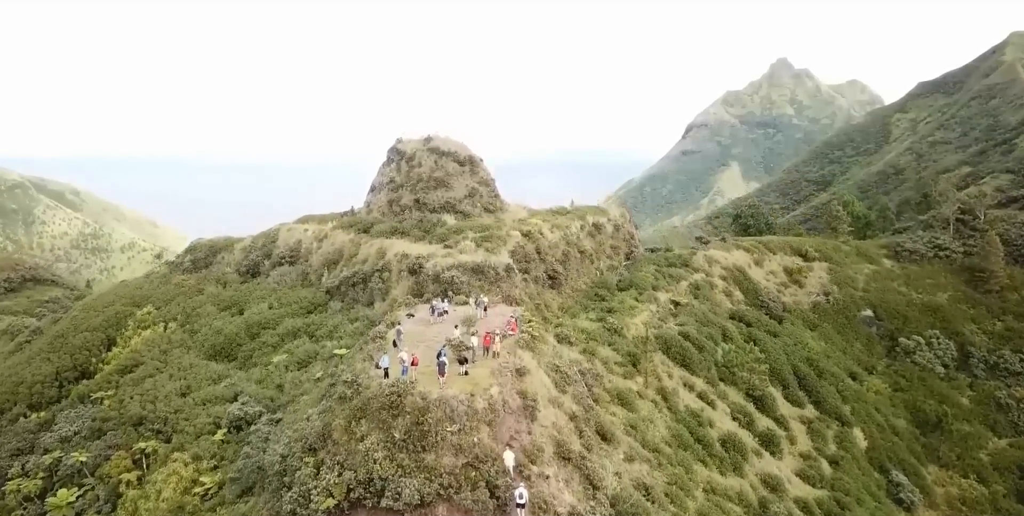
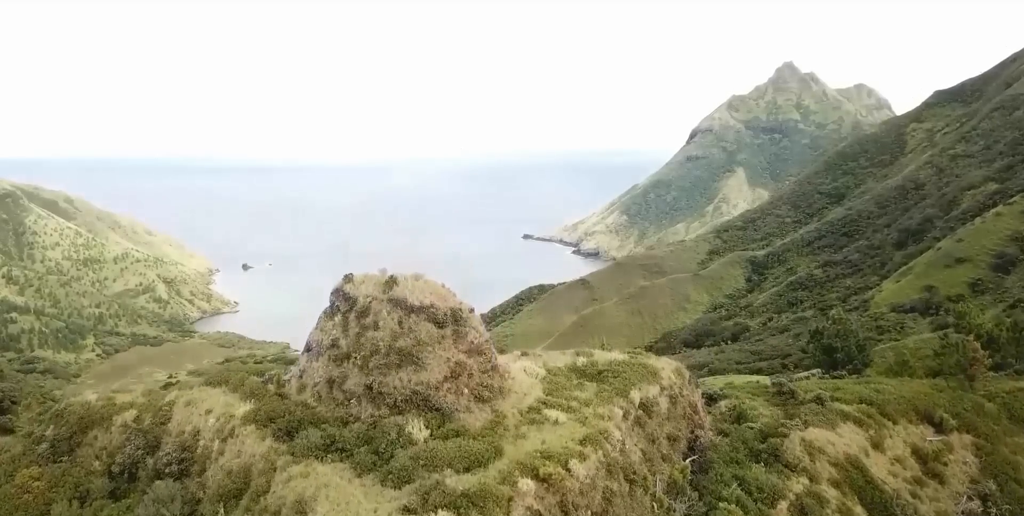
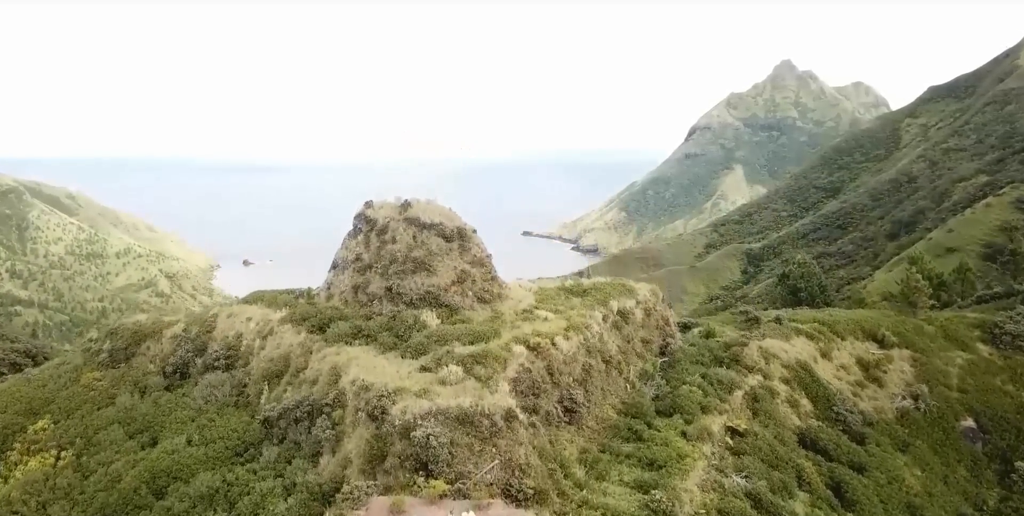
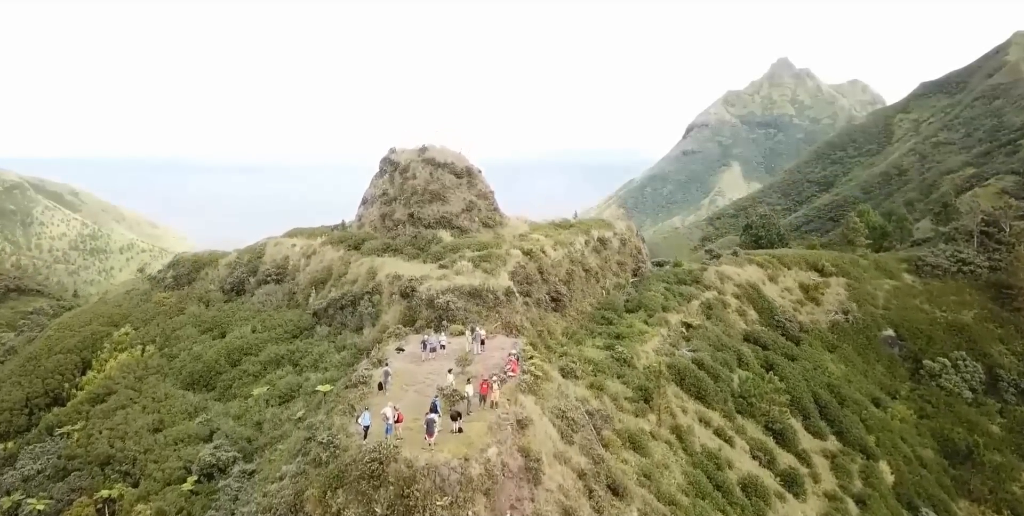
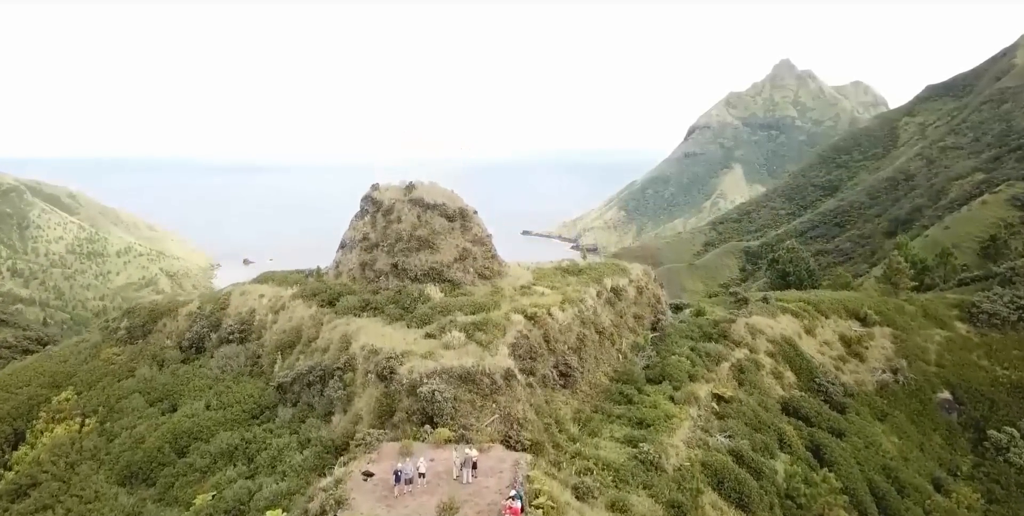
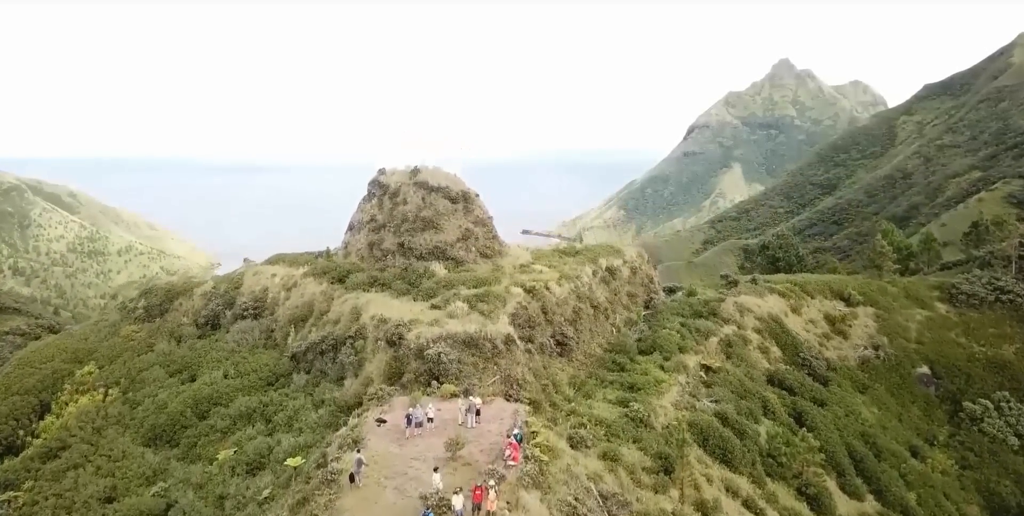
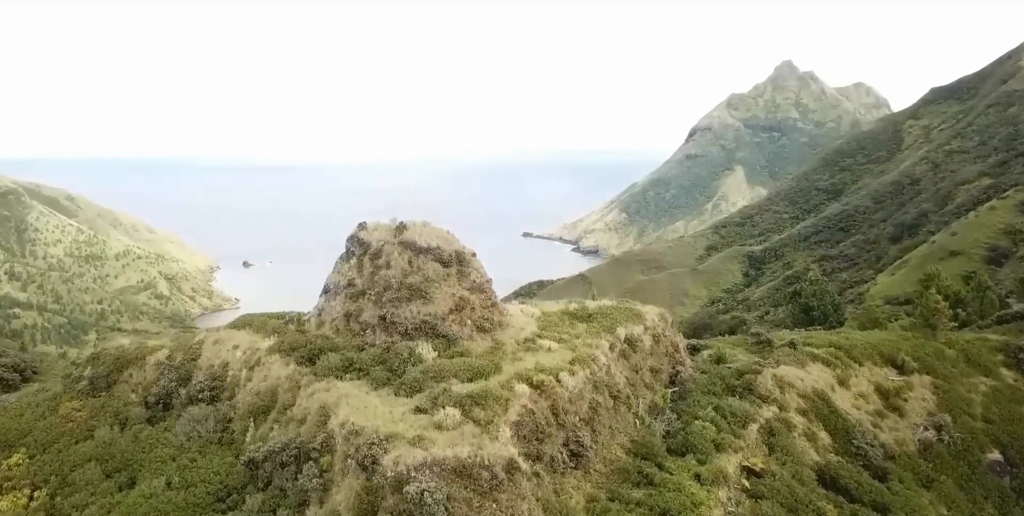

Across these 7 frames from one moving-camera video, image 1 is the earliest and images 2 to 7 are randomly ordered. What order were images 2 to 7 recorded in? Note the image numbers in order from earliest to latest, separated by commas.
4, 6, 5, 3, 7, 2
